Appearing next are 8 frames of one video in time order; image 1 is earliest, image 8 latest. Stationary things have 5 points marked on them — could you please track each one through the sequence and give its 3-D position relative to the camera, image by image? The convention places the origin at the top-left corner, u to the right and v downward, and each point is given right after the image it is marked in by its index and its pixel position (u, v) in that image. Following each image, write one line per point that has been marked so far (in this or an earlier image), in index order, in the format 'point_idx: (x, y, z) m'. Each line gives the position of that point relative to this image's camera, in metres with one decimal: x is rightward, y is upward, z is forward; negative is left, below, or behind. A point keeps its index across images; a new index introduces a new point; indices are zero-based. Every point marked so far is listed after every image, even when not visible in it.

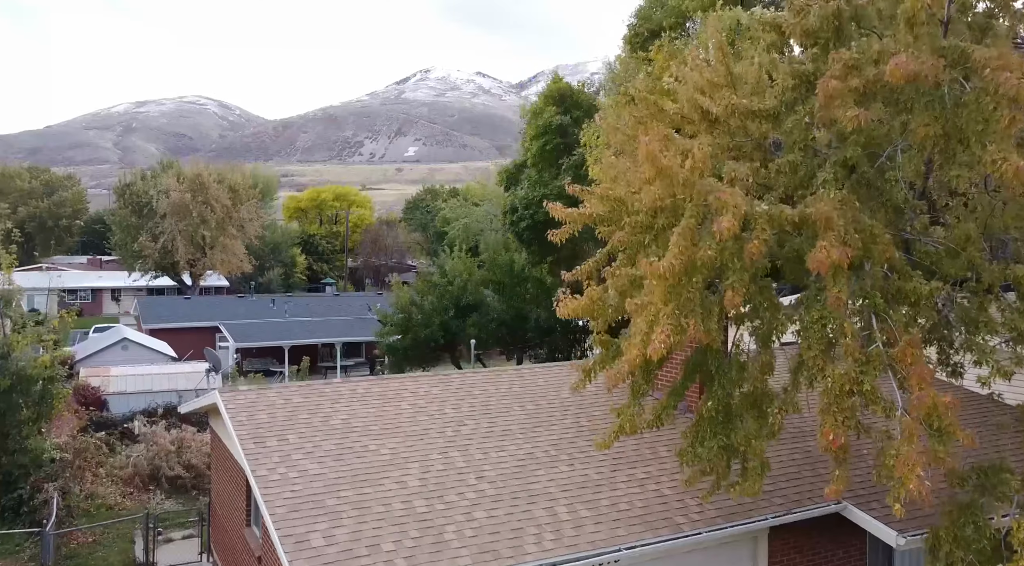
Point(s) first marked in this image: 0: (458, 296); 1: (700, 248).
0: (-1.0, -0.3, +16.5) m
1: (+1.0, +0.1, +4.6) m
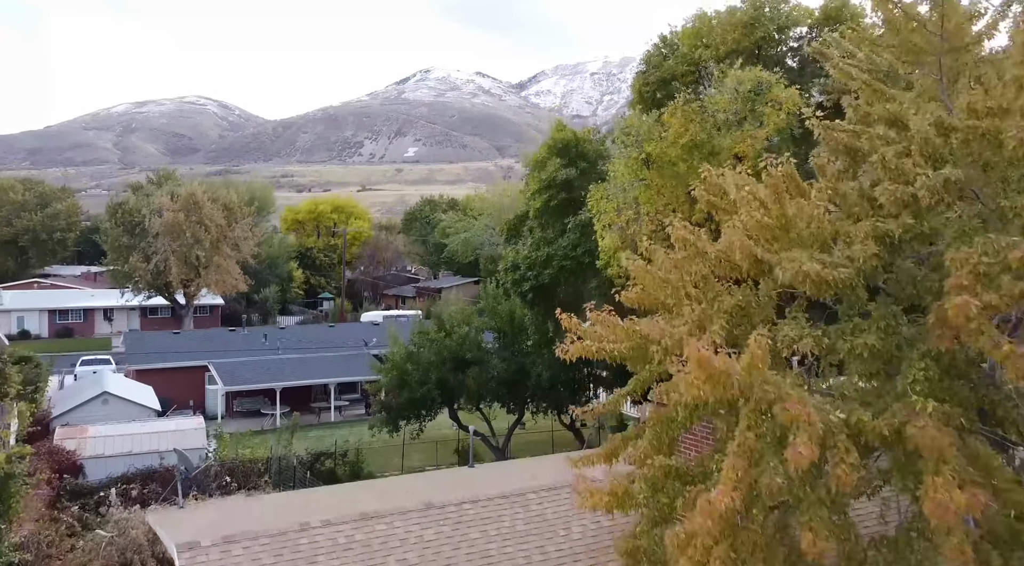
0: (-0.9, -1.2, +15.6) m
1: (+1.0, -0.8, +3.7) m
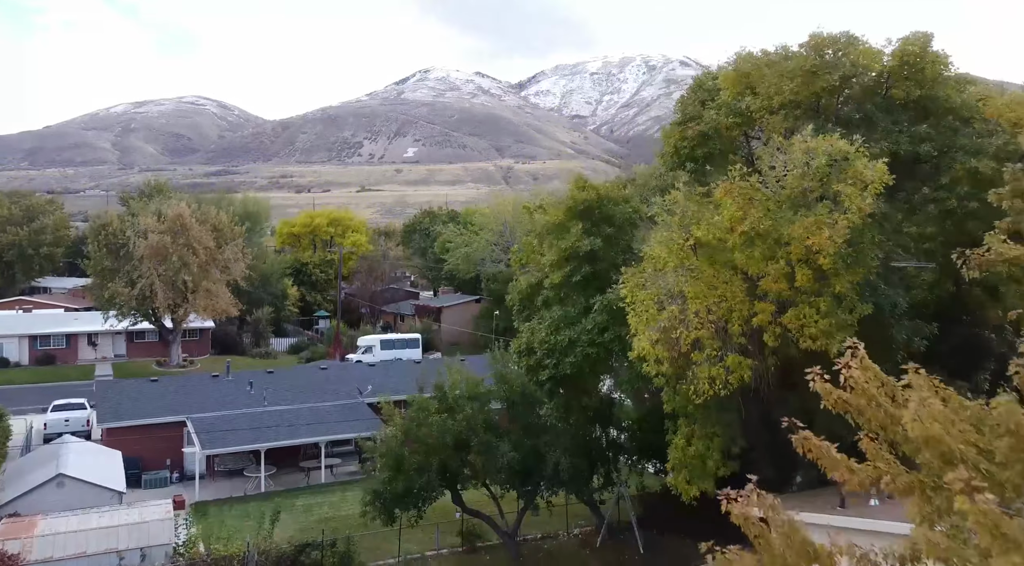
0: (-0.8, -2.3, +13.7) m
1: (+1.2, -1.9, +1.8) m
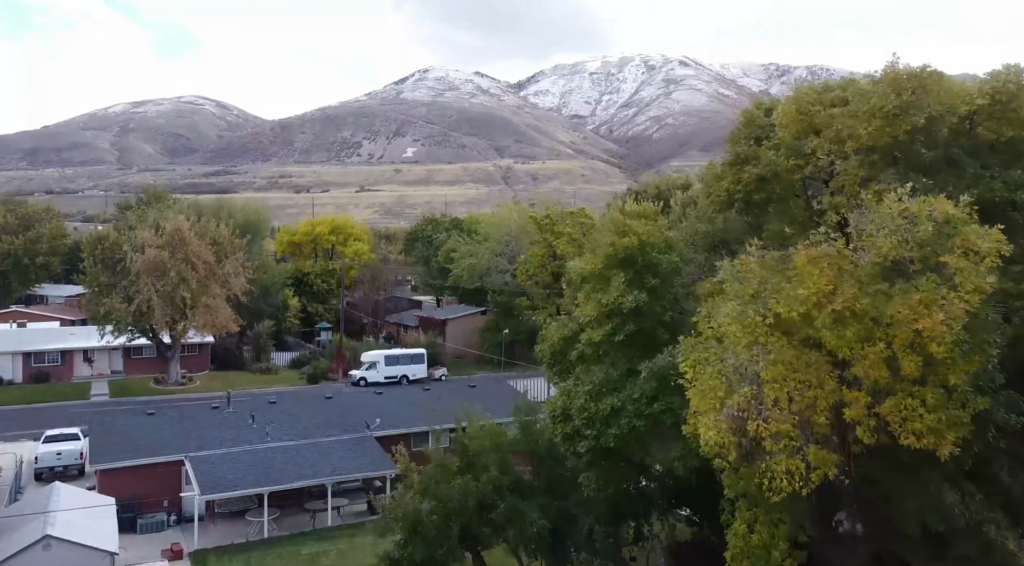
0: (-0.4, -3.0, +12.5) m
1: (+1.6, -2.6, +0.6) m
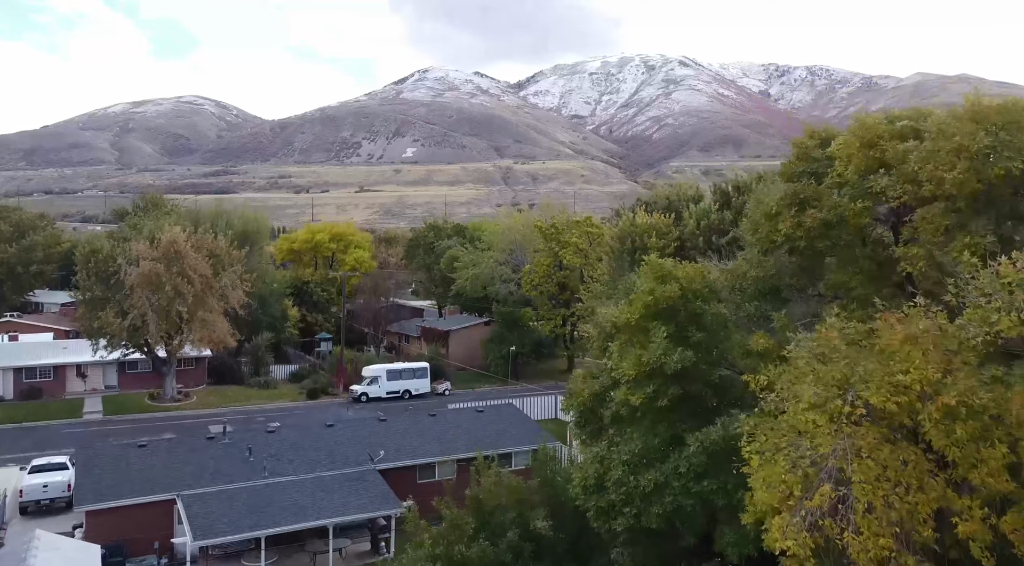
0: (-0.1, -3.5, +11.4) m
1: (+1.9, -3.1, -0.5) m
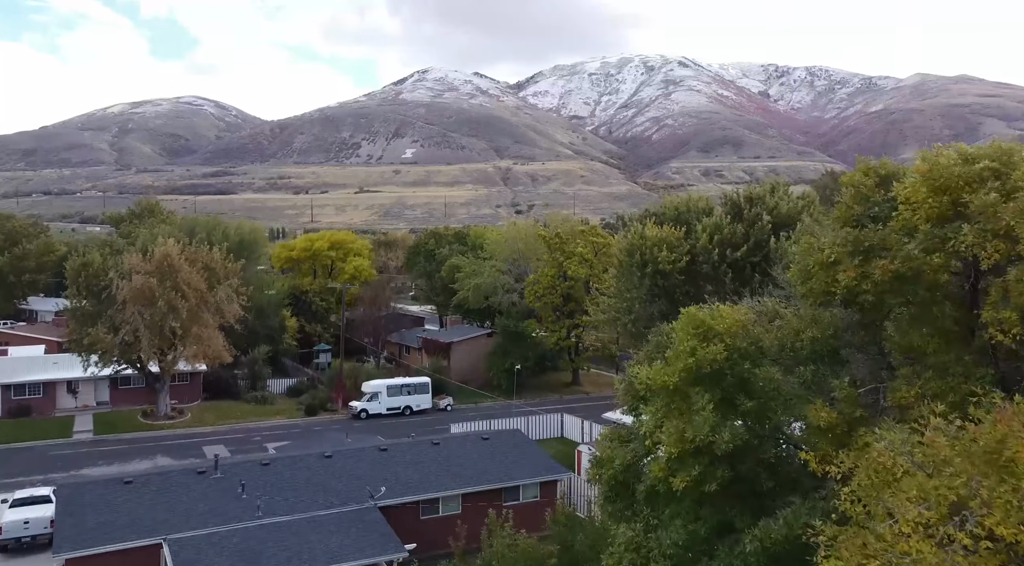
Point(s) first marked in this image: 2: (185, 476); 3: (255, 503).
0: (+0.1, -4.1, +10.2) m
1: (+2.1, -3.7, -1.7) m
2: (-7.3, -4.3, +19.6) m
3: (-5.4, -4.6, +18.5) m
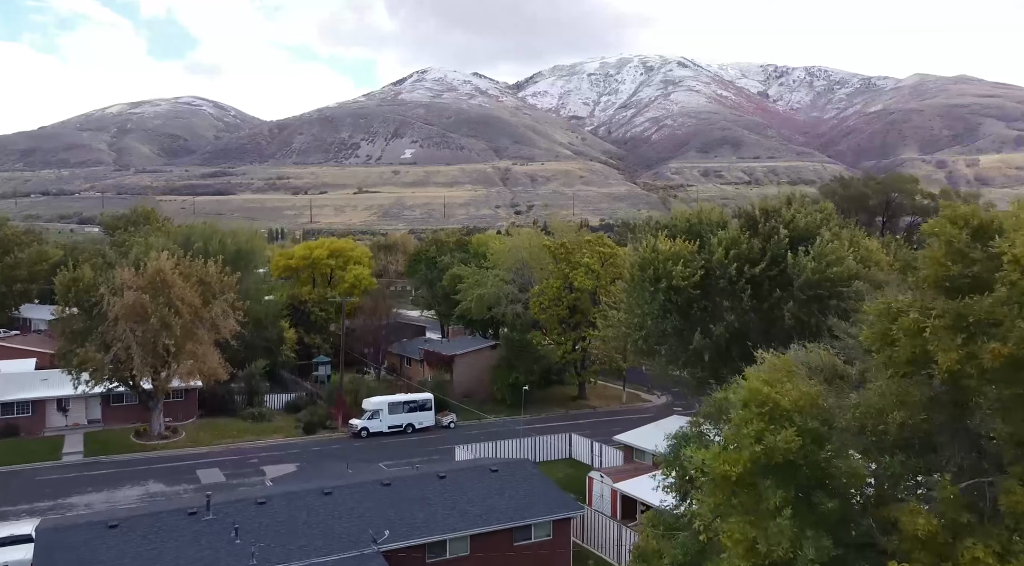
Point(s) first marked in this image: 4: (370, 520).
0: (+0.4, -4.7, +8.9) m
1: (+2.4, -4.3, -2.9) m
2: (-7.0, -4.9, +18.3) m
3: (-5.1, -5.2, +17.2) m
4: (-3.1, -5.1, +19.0) m
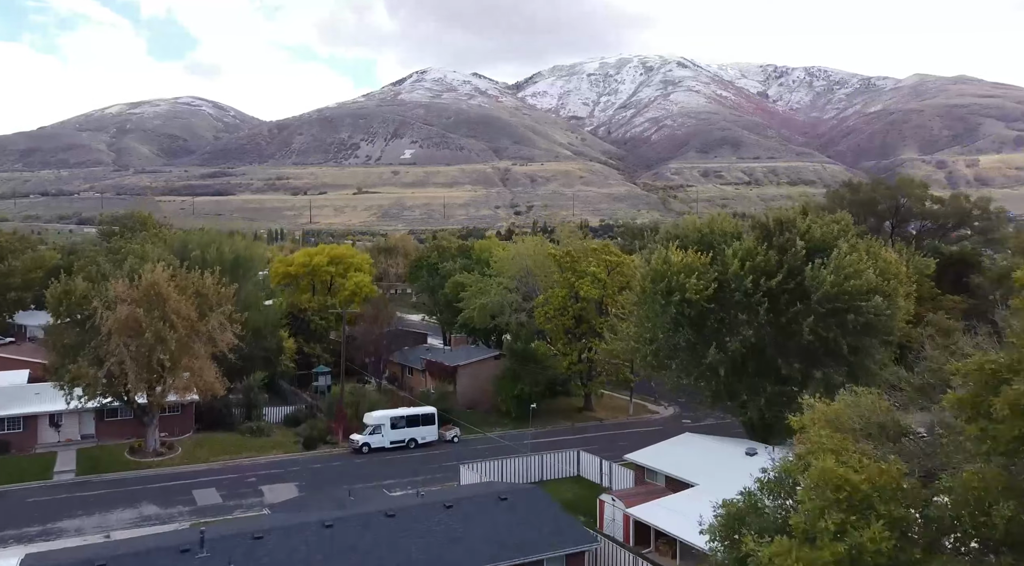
0: (+0.6, -5.1, +7.9) m
1: (+2.7, -4.7, -4.0) m
2: (-6.8, -5.3, +17.3) m
3: (-4.9, -5.7, +16.2) m
4: (-2.8, -5.5, +17.9) m
